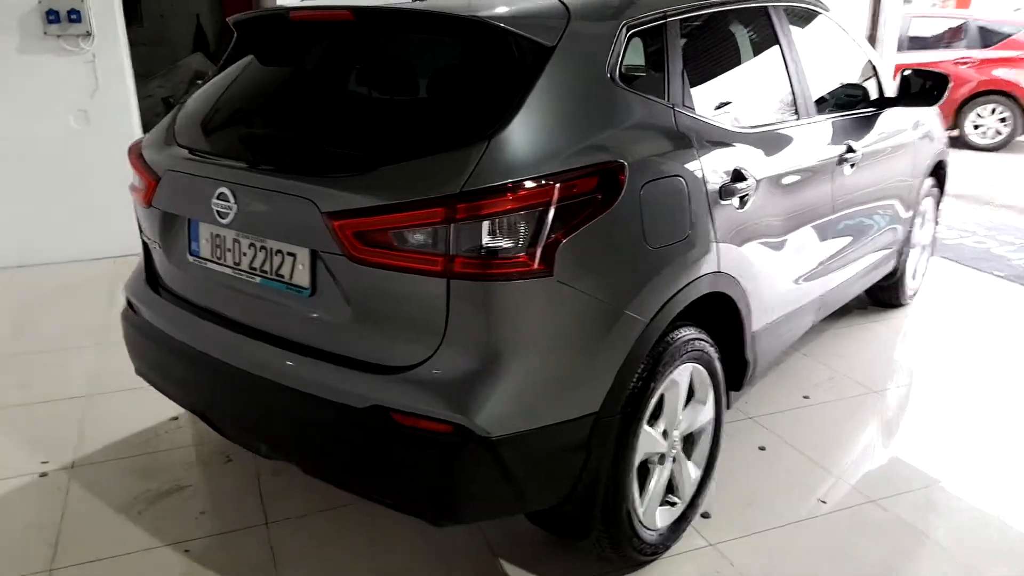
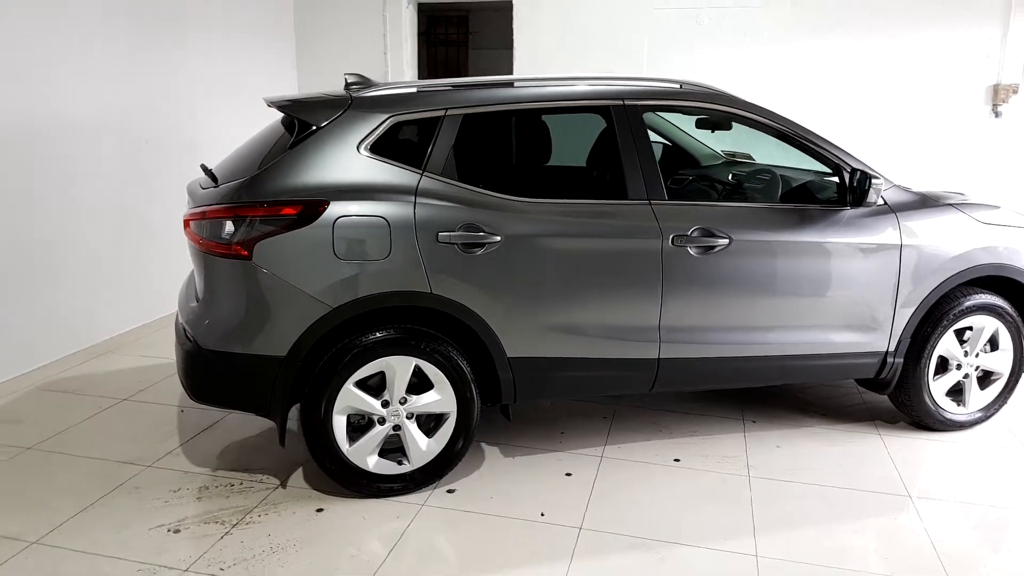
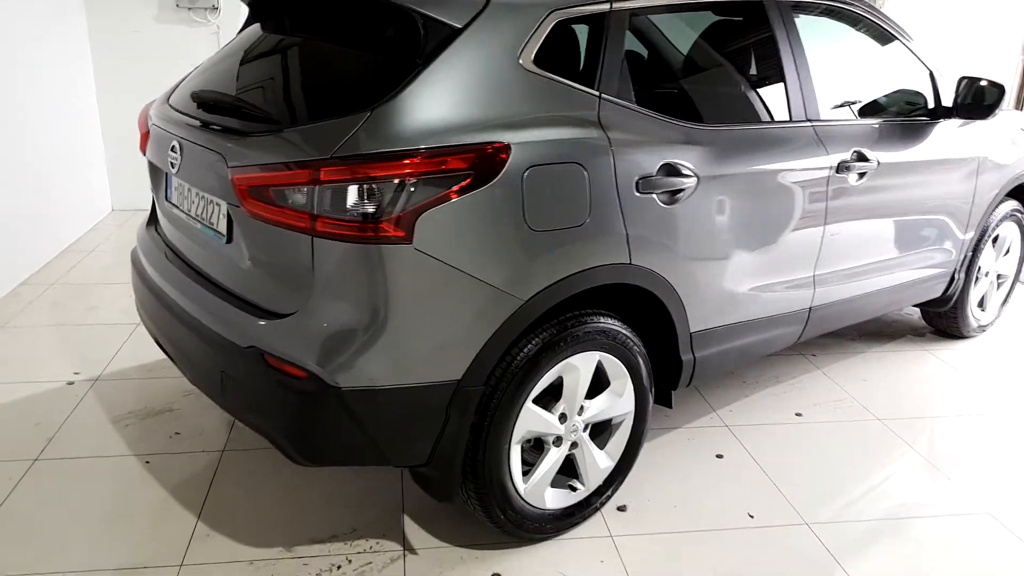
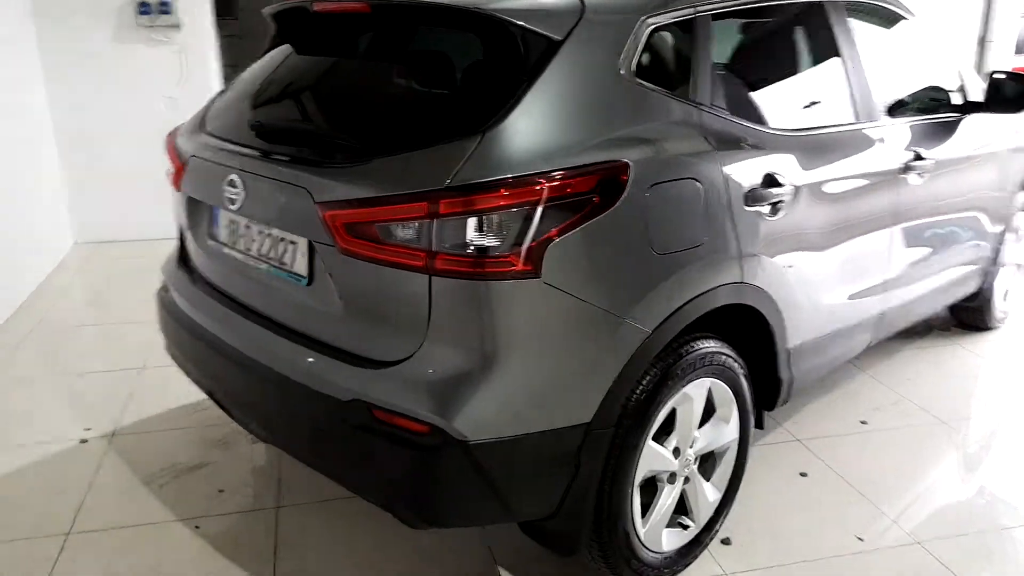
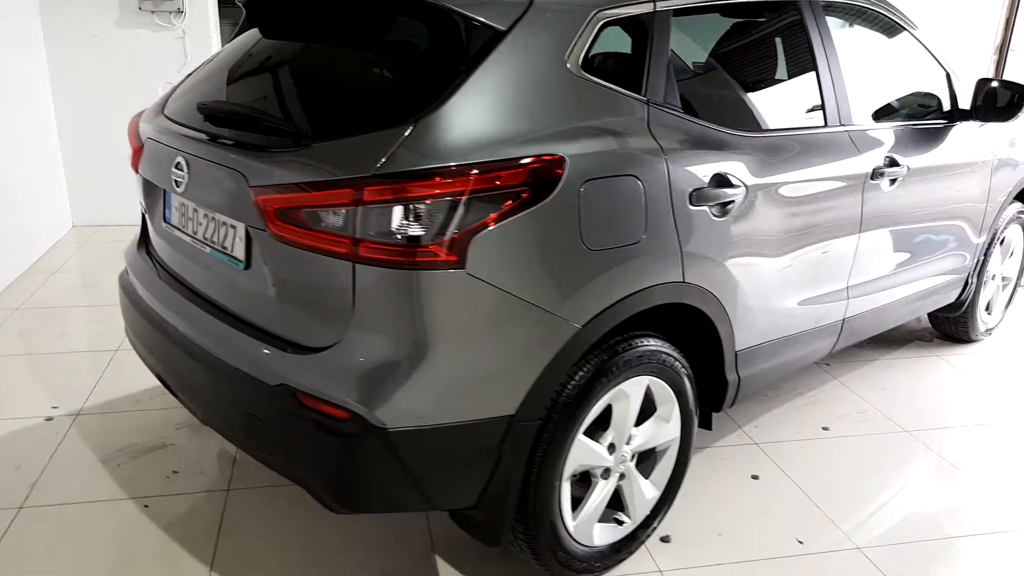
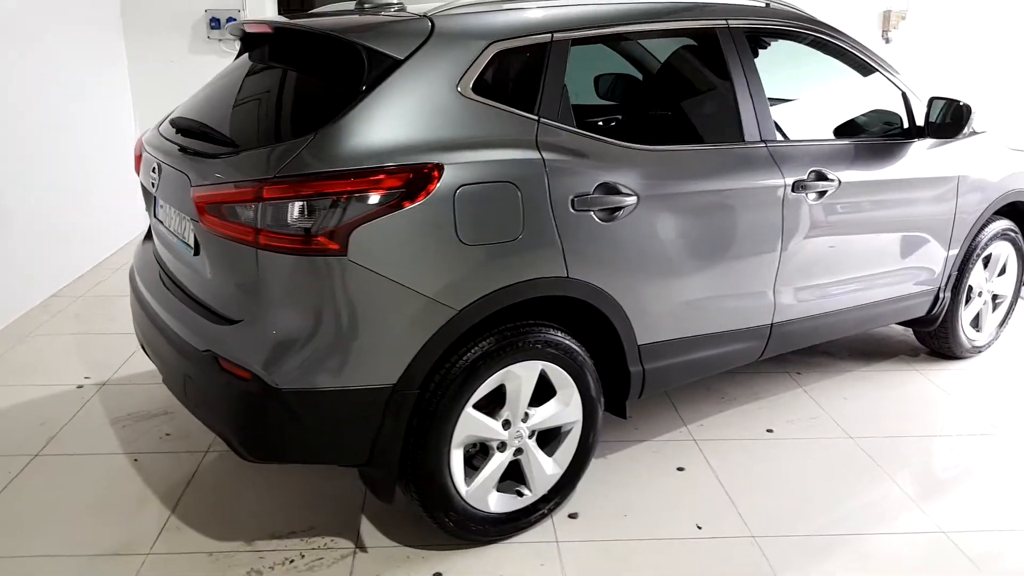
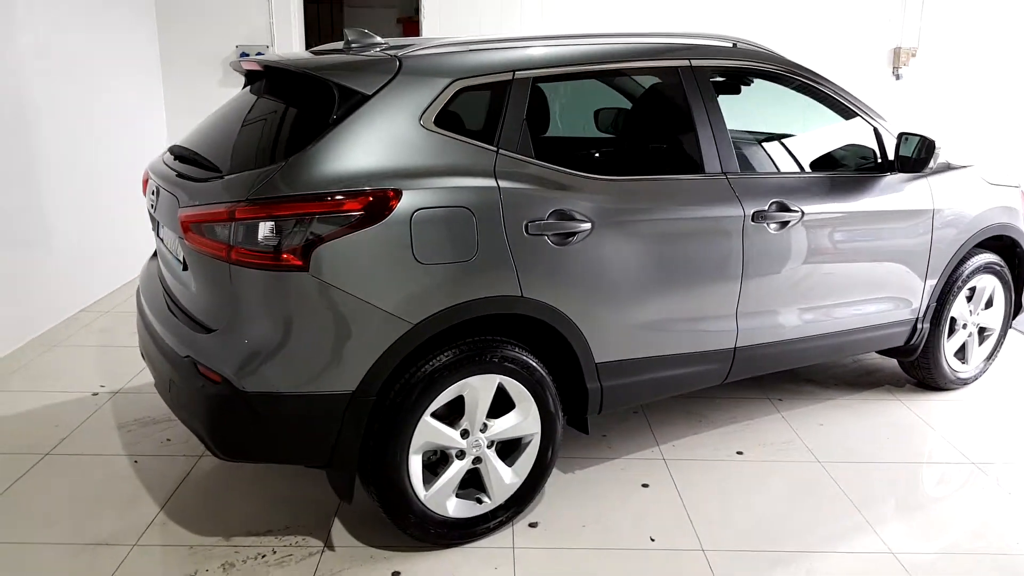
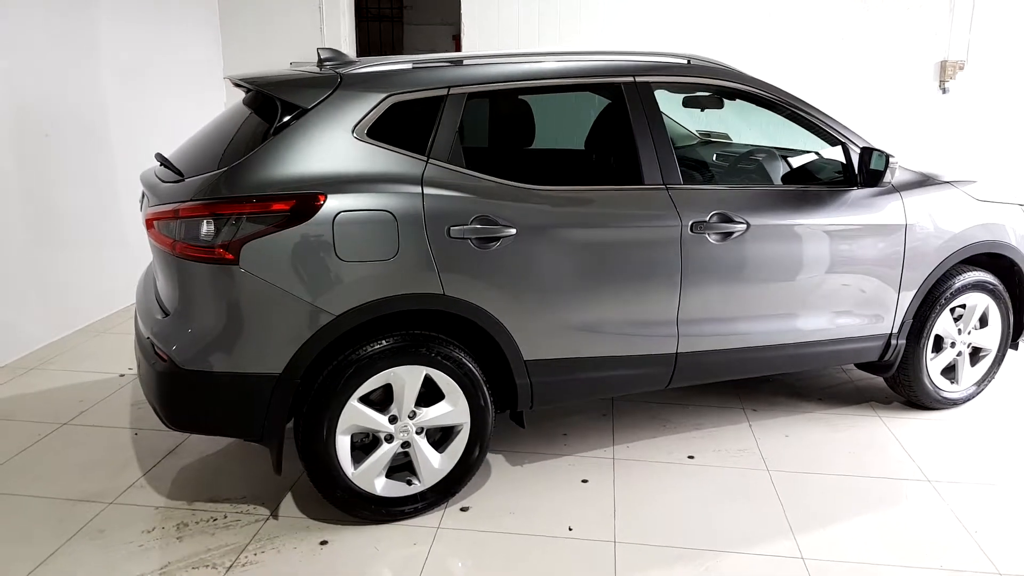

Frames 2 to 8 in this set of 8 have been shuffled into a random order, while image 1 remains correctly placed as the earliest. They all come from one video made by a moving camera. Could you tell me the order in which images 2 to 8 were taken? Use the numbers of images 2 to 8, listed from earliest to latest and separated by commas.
4, 5, 3, 6, 7, 8, 2
